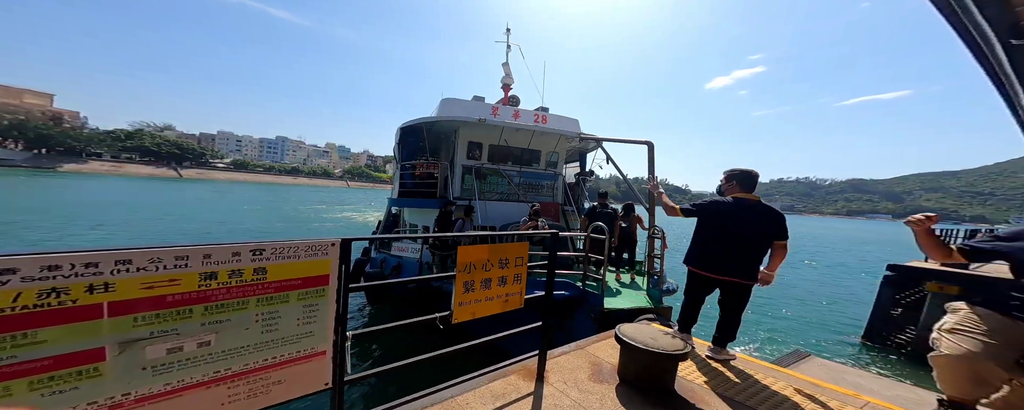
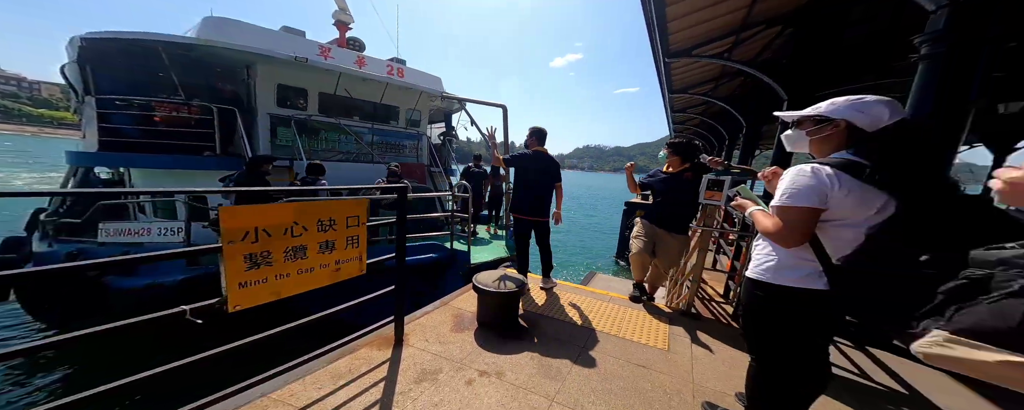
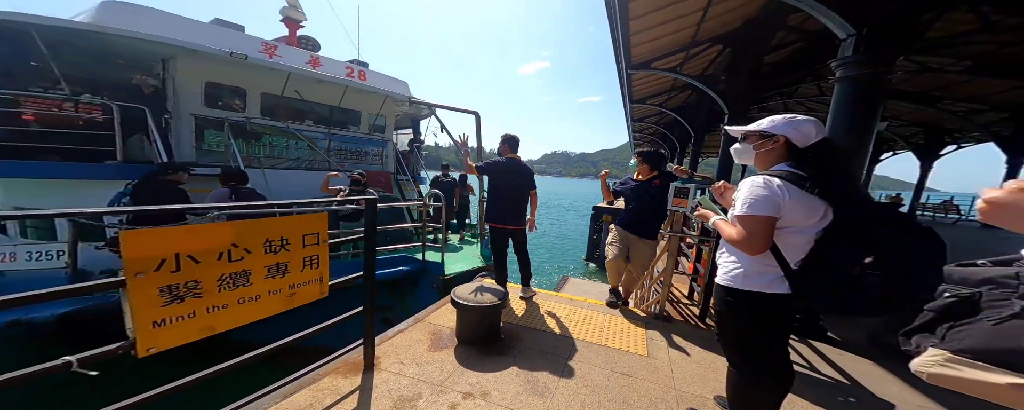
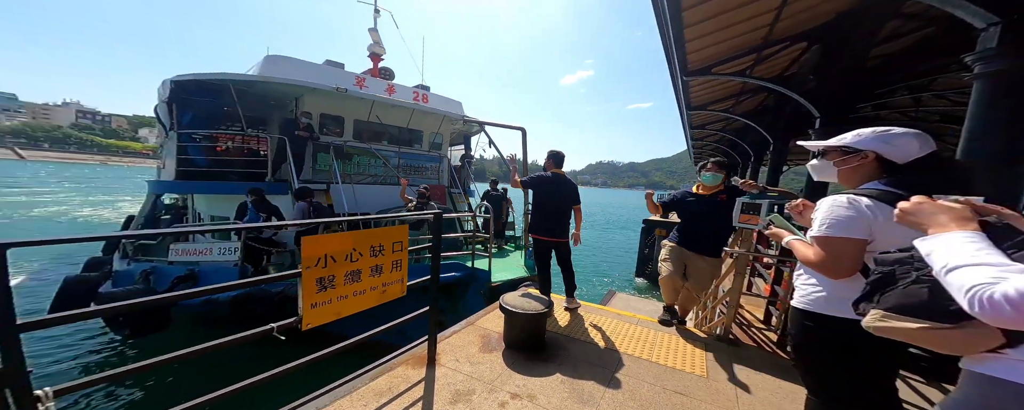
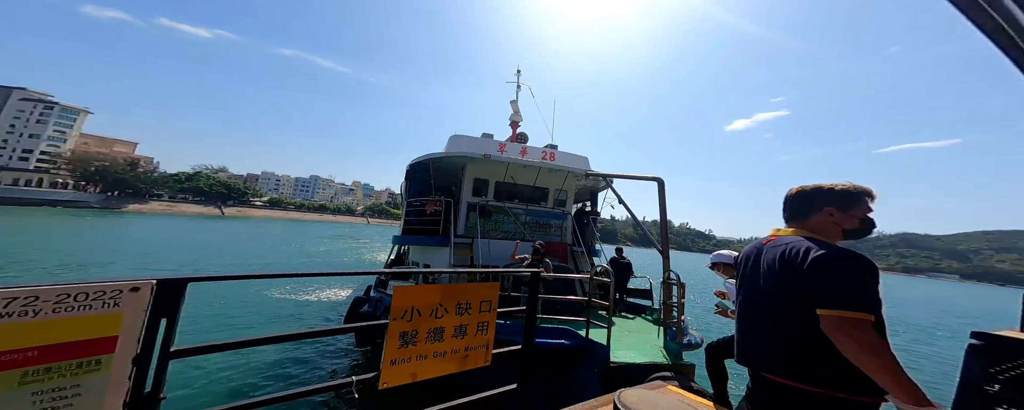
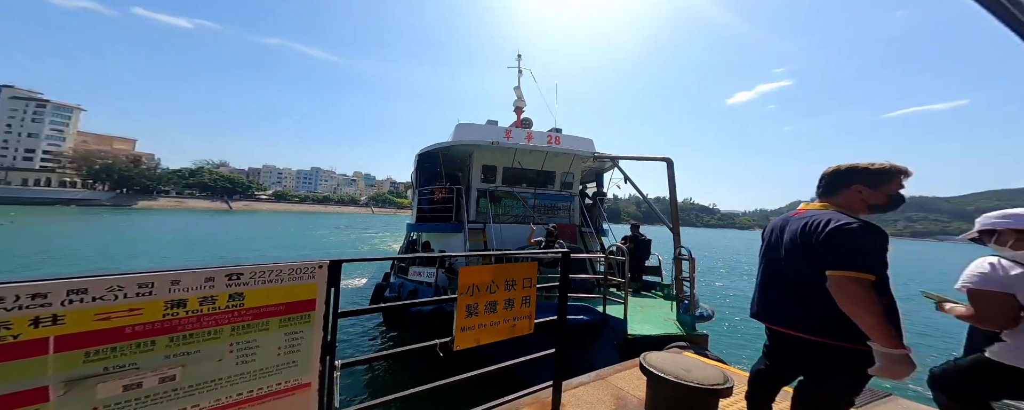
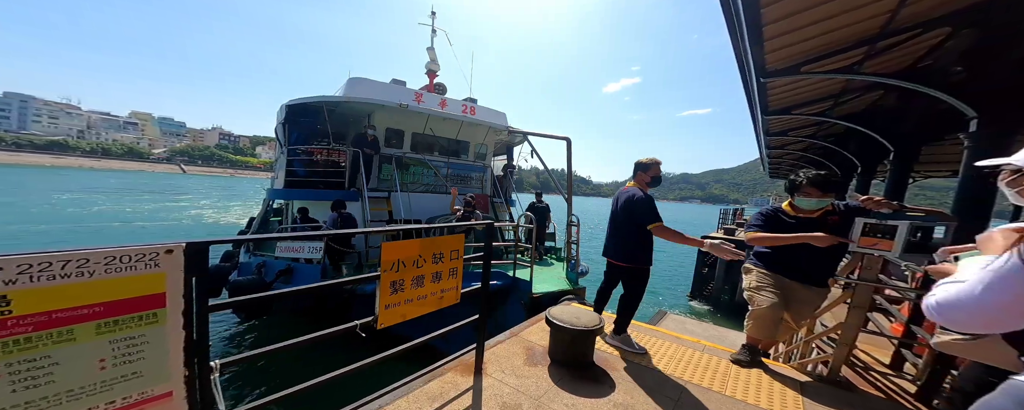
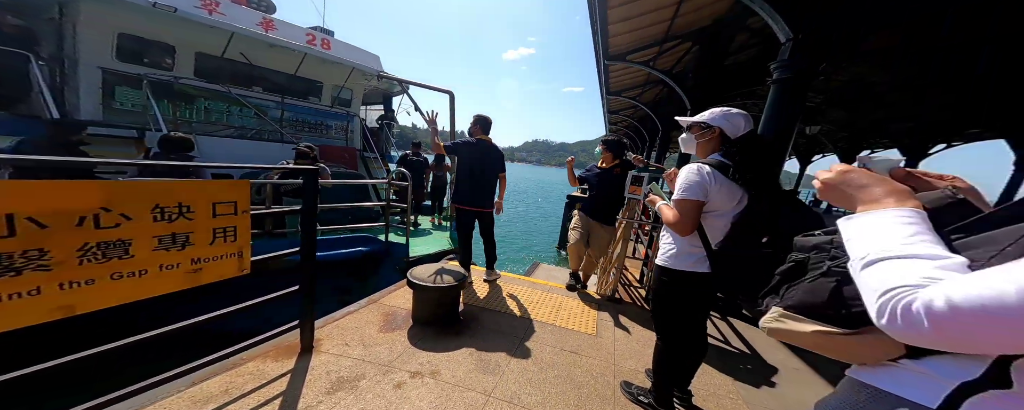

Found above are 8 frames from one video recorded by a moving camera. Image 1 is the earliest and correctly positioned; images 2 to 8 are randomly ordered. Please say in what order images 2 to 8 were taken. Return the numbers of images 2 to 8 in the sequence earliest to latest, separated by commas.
2, 8, 3, 4, 7, 6, 5
